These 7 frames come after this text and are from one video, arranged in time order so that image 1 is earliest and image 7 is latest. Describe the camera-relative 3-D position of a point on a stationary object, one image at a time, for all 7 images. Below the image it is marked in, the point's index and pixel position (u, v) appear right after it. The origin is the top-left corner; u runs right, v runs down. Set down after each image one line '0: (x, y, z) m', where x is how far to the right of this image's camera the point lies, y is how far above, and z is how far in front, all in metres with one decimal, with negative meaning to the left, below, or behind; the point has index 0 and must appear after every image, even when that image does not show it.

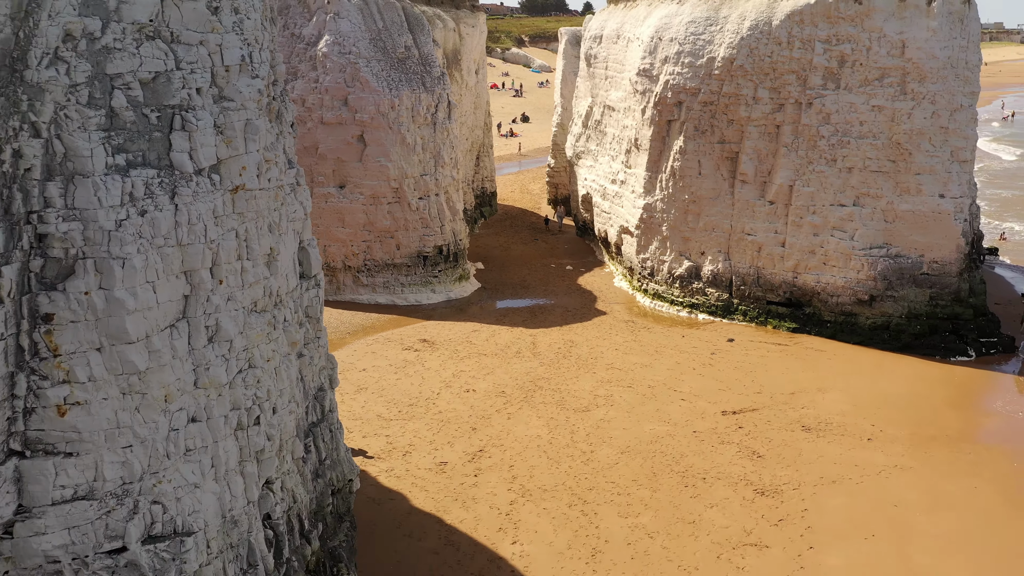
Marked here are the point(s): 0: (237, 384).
0: (-0.9, -0.3, +3.9) m
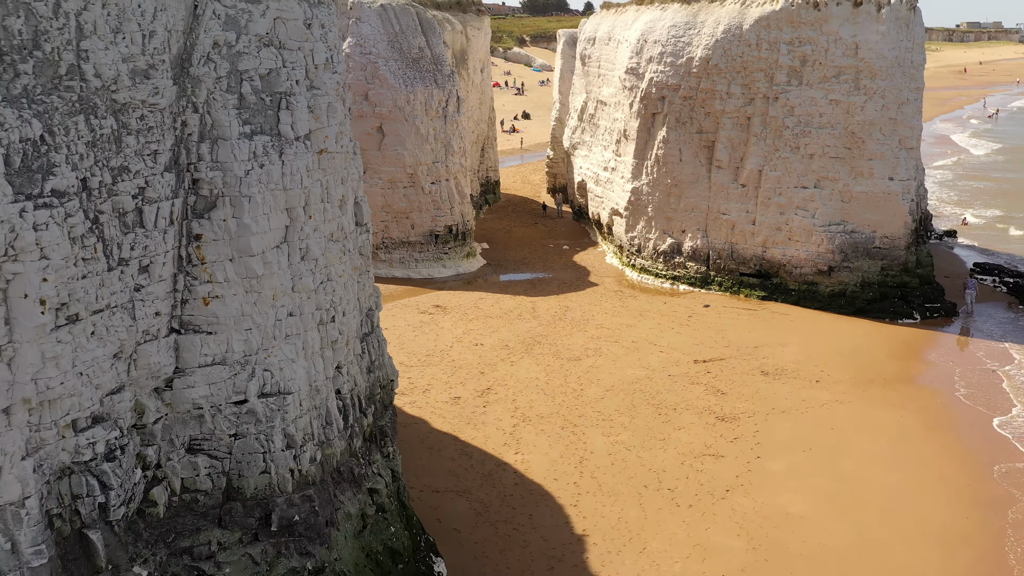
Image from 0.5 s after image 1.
0: (-0.9, 0.0, +5.5) m
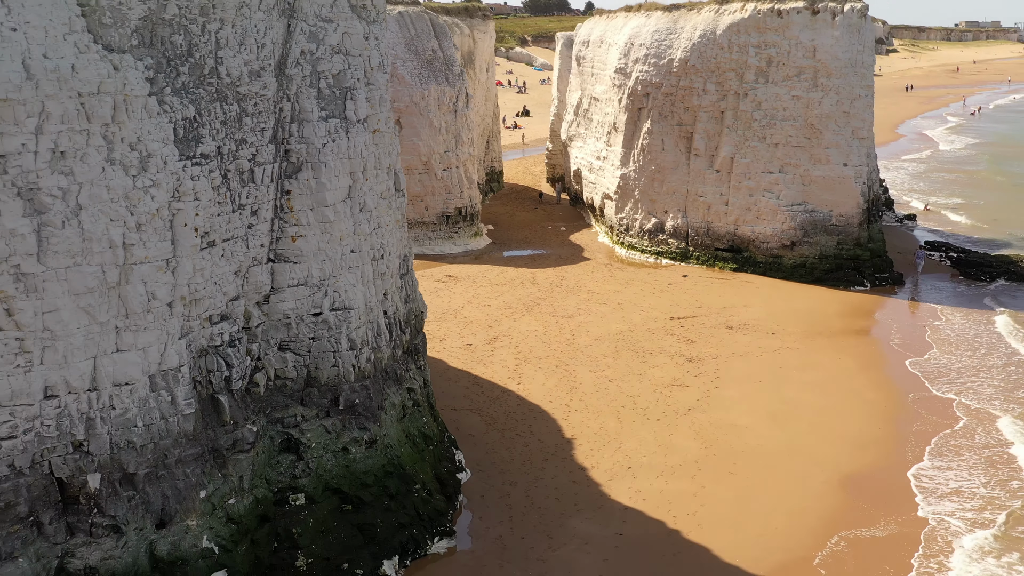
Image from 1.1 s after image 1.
0: (-0.9, +0.3, +7.3) m
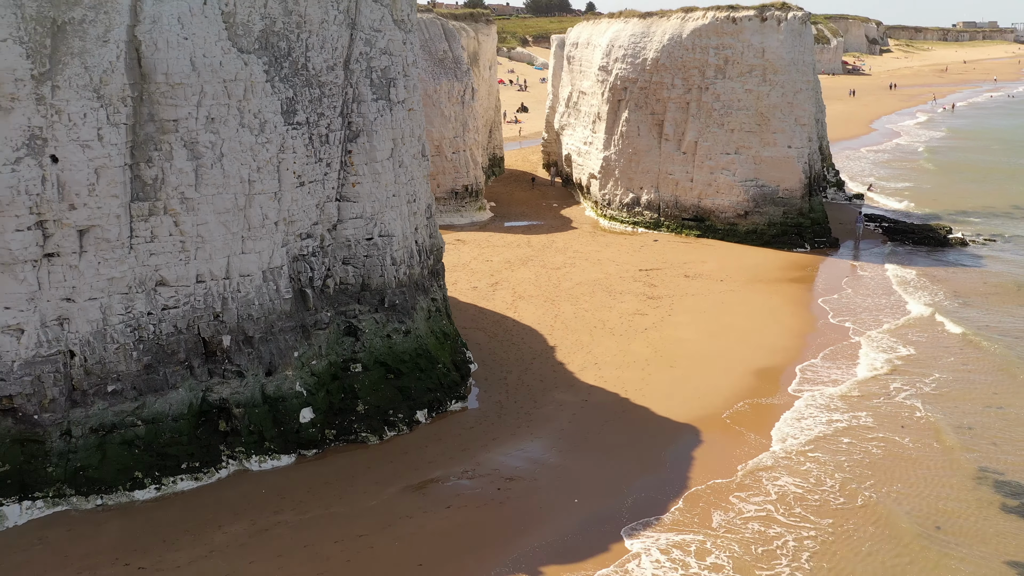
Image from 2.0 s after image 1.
0: (-0.9, +0.9, +10.1) m
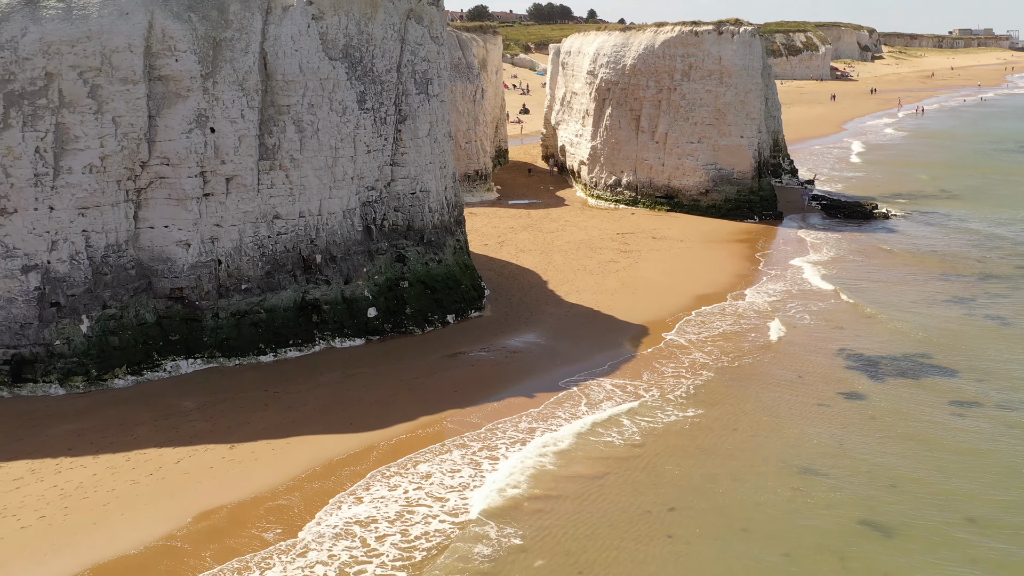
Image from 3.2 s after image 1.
0: (-0.9, +1.6, +14.0) m
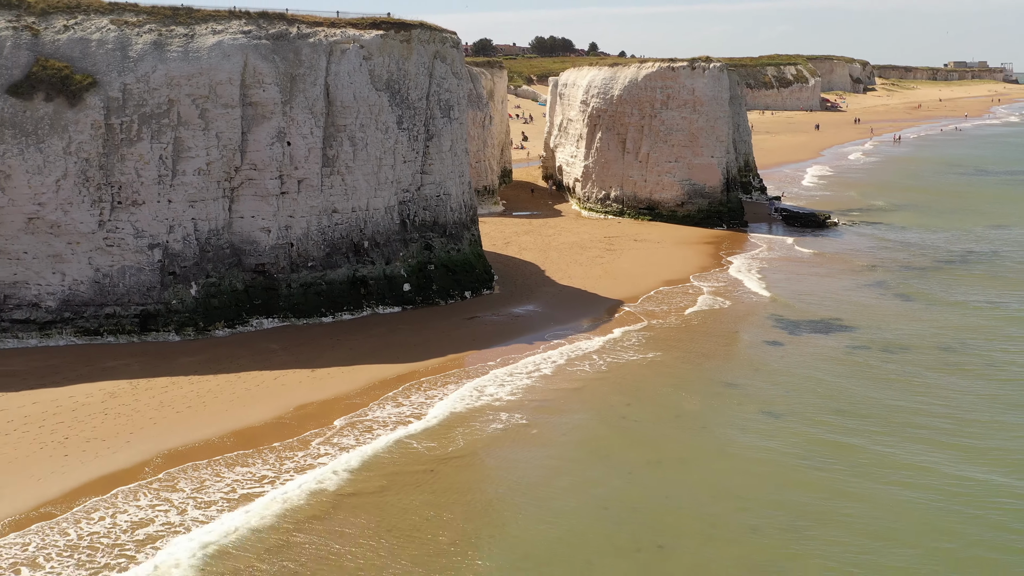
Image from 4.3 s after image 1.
0: (-0.8, +1.8, +17.6) m
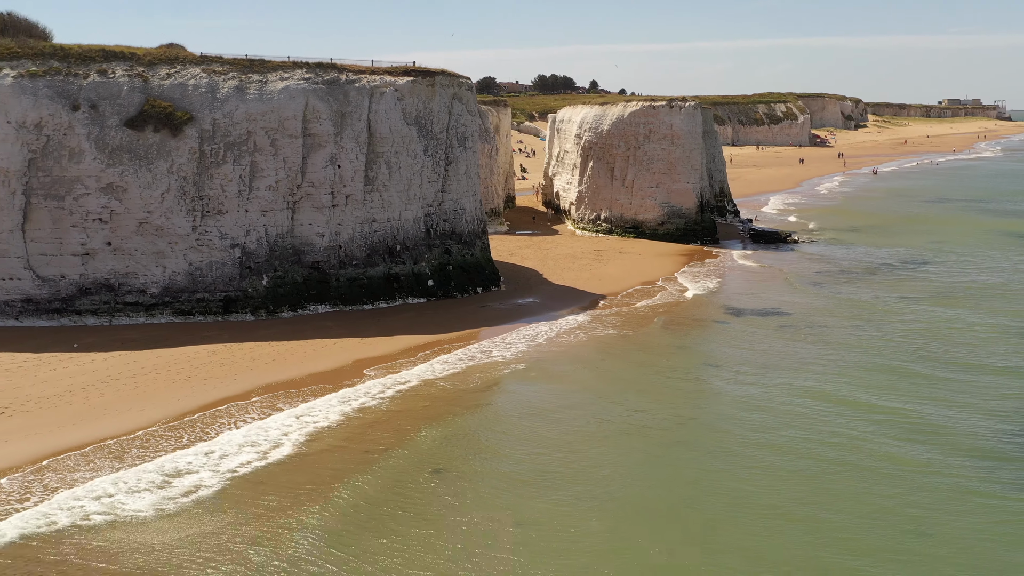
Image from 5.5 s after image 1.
0: (-0.7, +1.8, +21.5) m
